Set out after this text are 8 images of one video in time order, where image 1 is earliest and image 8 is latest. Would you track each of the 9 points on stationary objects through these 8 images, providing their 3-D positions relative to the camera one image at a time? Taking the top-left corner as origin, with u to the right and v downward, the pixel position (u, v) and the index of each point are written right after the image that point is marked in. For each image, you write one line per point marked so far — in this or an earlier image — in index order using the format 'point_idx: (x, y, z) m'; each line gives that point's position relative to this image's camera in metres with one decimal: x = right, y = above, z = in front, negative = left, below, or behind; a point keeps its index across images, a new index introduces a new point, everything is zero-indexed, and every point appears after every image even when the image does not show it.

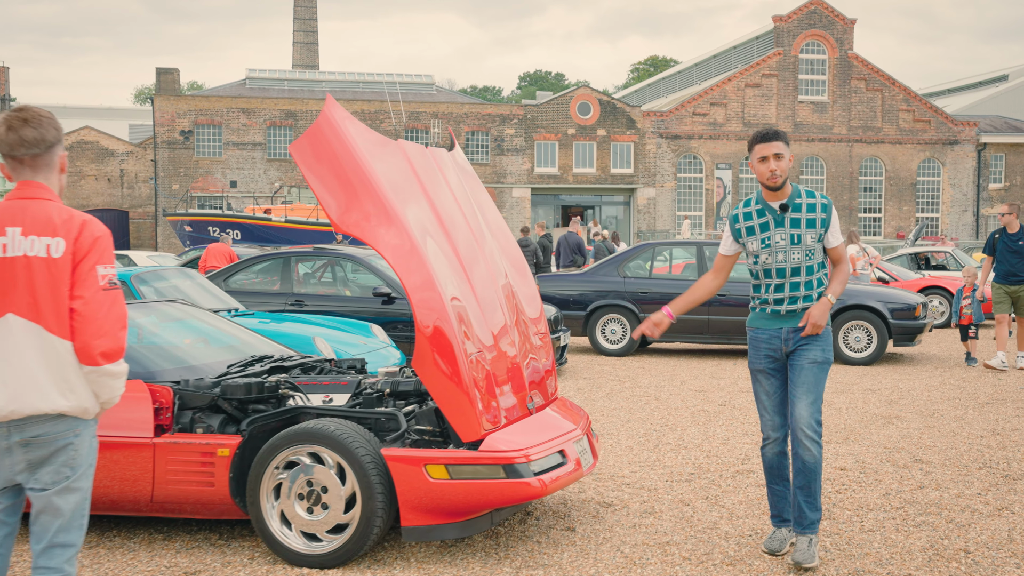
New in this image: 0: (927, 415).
0: (+3.5, -1.1, +7.0) m
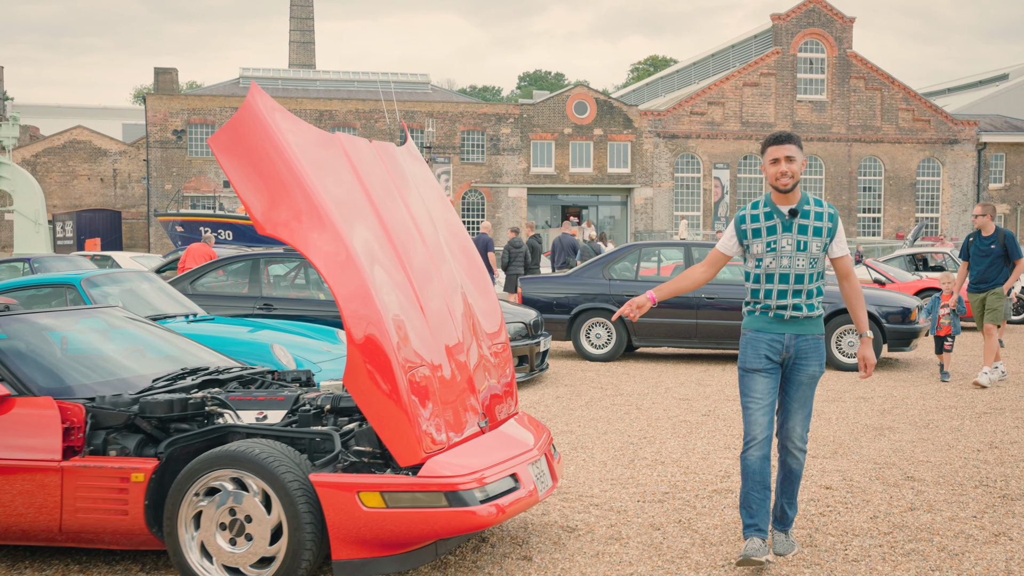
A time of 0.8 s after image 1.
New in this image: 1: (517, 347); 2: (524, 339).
0: (+3.3, -1.1, +6.6) m
1: (0.0, -0.6, +8.3) m
2: (+0.1, -0.5, +8.4) m
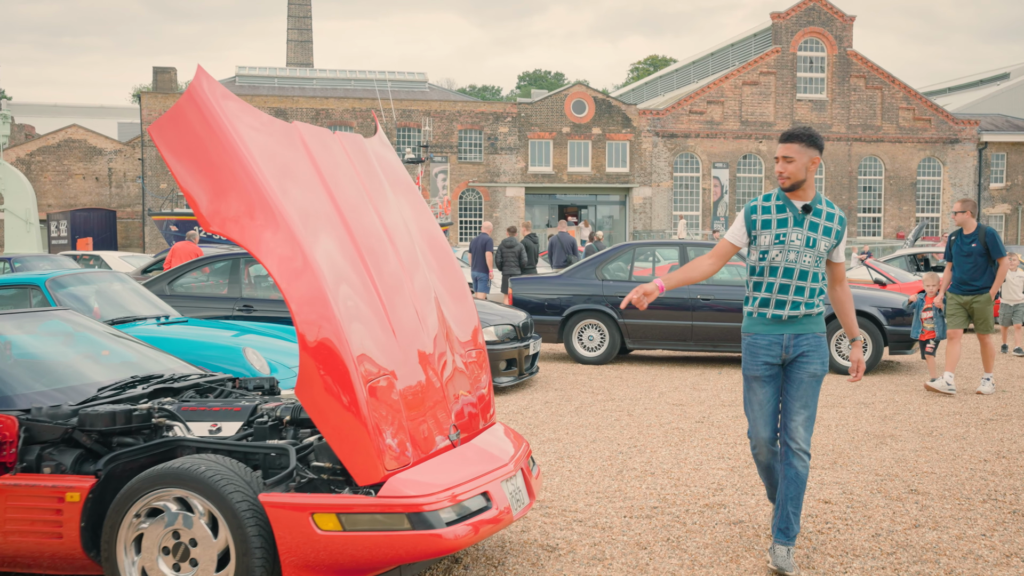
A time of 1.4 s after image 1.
0: (+3.2, -1.1, +6.3) m
1: (-0.1, -0.6, +8.0) m
2: (0.0, -0.5, +8.1) m
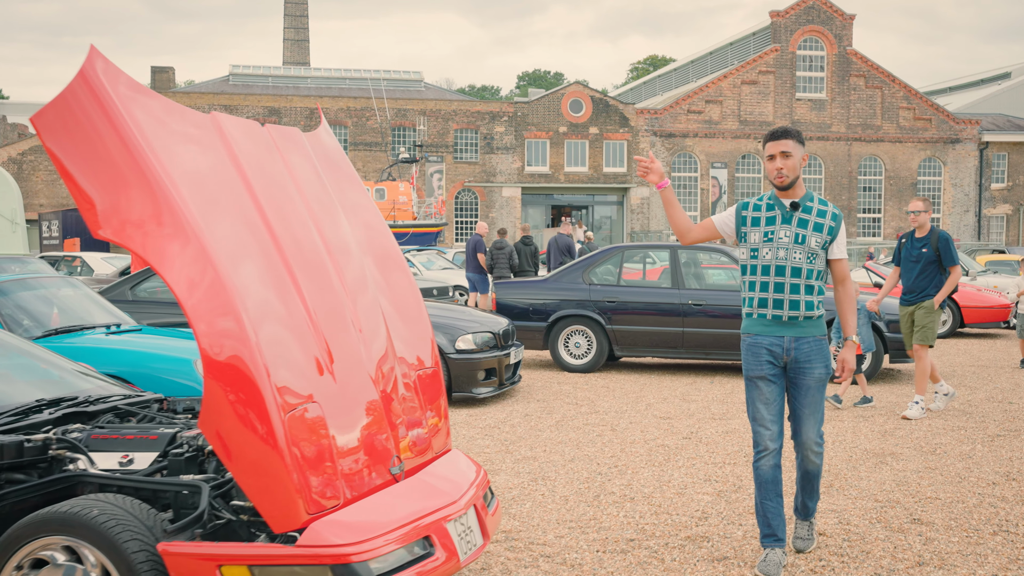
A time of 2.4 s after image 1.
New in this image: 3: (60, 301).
0: (+3.0, -1.2, +5.9) m
1: (-0.3, -0.7, +7.5) m
2: (-0.2, -0.6, +7.7) m
3: (-3.6, -0.1, +6.5) m
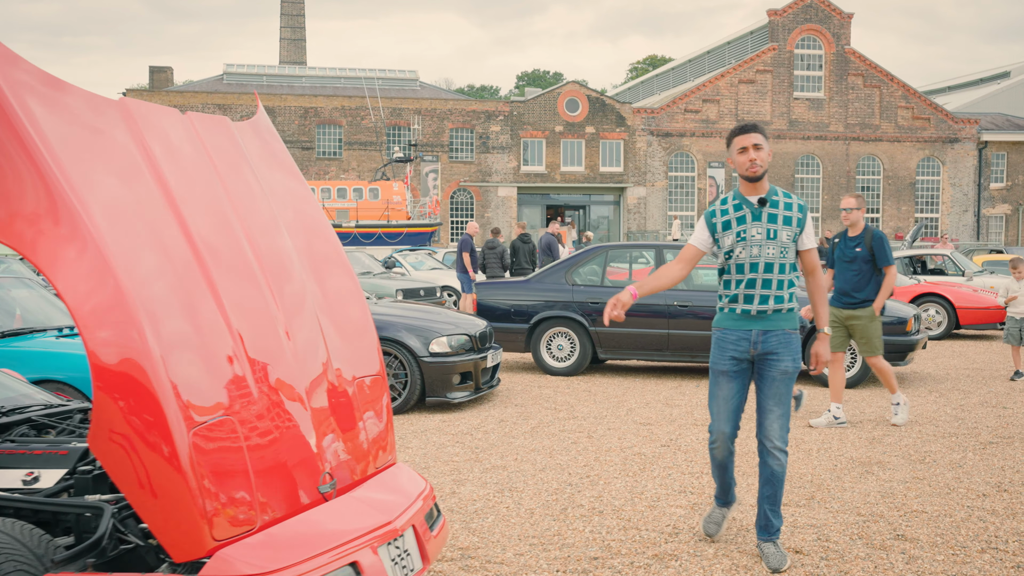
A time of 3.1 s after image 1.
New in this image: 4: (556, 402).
0: (+2.8, -1.2, +5.6) m
1: (-0.5, -0.7, +7.3) m
2: (-0.4, -0.6, +7.4) m
3: (-3.8, -0.1, +6.2) m
4: (+0.4, -1.1, +7.6) m
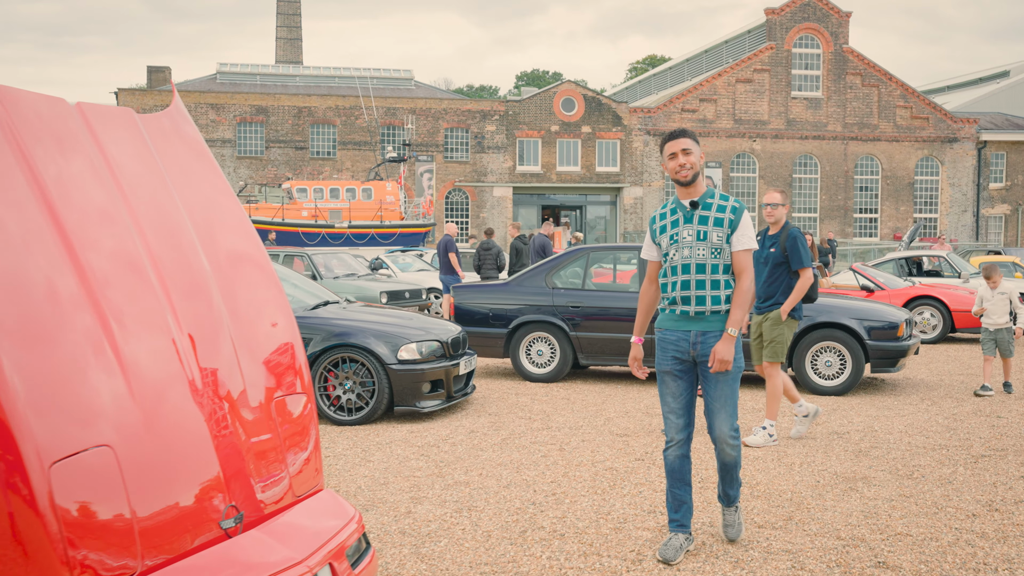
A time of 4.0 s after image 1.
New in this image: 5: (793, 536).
0: (+2.6, -1.2, +5.3) m
1: (-0.7, -0.7, +7.0) m
2: (-0.6, -0.6, +7.1) m
3: (-4.0, -0.1, +5.9) m
4: (+0.2, -1.1, +7.3) m
5: (+1.5, -1.3, +4.2) m
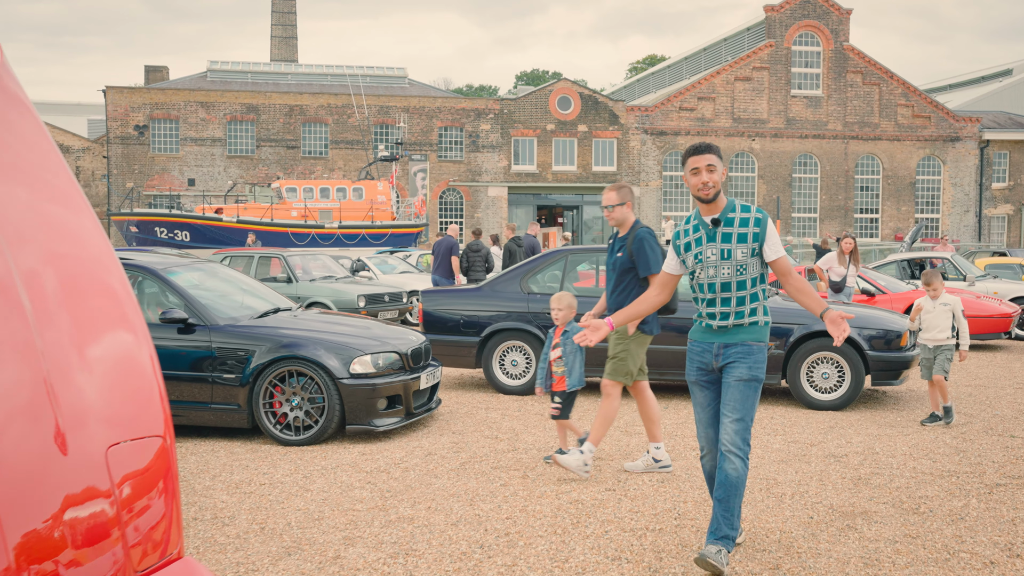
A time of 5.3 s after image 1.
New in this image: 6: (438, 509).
0: (+2.3, -1.3, +4.7) m
1: (-1.0, -0.8, +6.3) m
2: (-0.9, -0.7, +6.5) m
3: (-4.3, -0.2, +5.3) m
4: (-0.1, -1.1, +6.7) m
5: (+1.2, -1.3, +3.6) m
6: (-0.4, -1.3, +4.7) m
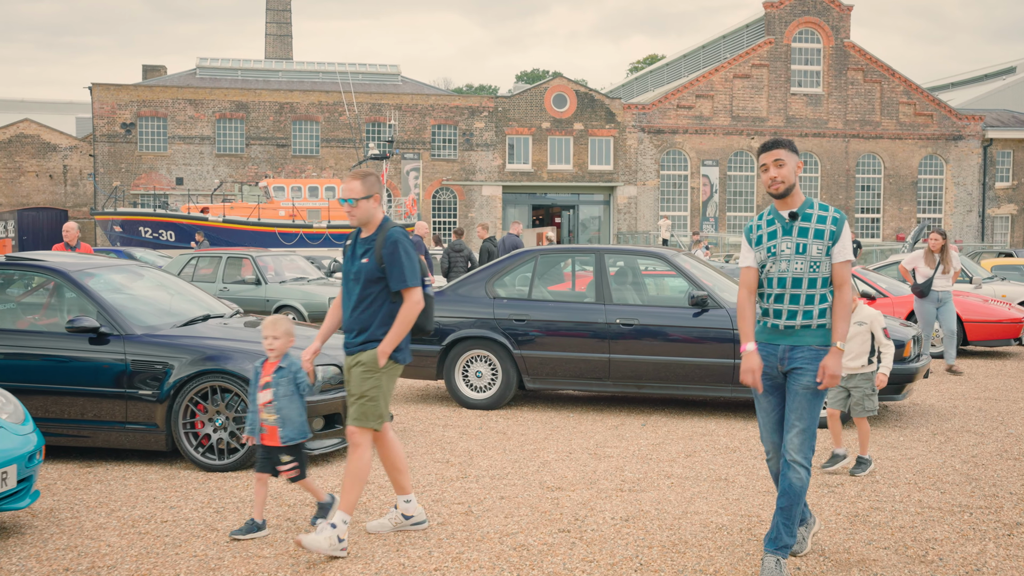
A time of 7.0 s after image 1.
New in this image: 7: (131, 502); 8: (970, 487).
0: (+2.0, -1.3, +3.9) m
1: (-1.3, -0.8, +5.6) m
2: (-1.2, -0.7, +5.8) m
3: (-4.6, -0.2, +4.6) m
4: (-0.4, -1.2, +6.0) m
5: (+0.9, -1.4, +2.9) m
6: (-0.8, -1.3, +4.0) m
7: (-2.3, -1.3, +4.9) m
8: (+2.8, -1.2, +5.1) m
